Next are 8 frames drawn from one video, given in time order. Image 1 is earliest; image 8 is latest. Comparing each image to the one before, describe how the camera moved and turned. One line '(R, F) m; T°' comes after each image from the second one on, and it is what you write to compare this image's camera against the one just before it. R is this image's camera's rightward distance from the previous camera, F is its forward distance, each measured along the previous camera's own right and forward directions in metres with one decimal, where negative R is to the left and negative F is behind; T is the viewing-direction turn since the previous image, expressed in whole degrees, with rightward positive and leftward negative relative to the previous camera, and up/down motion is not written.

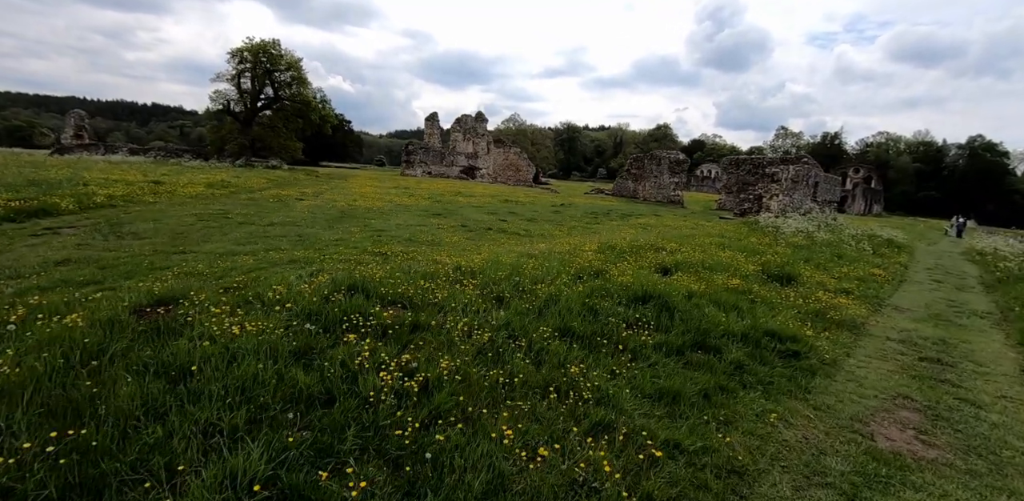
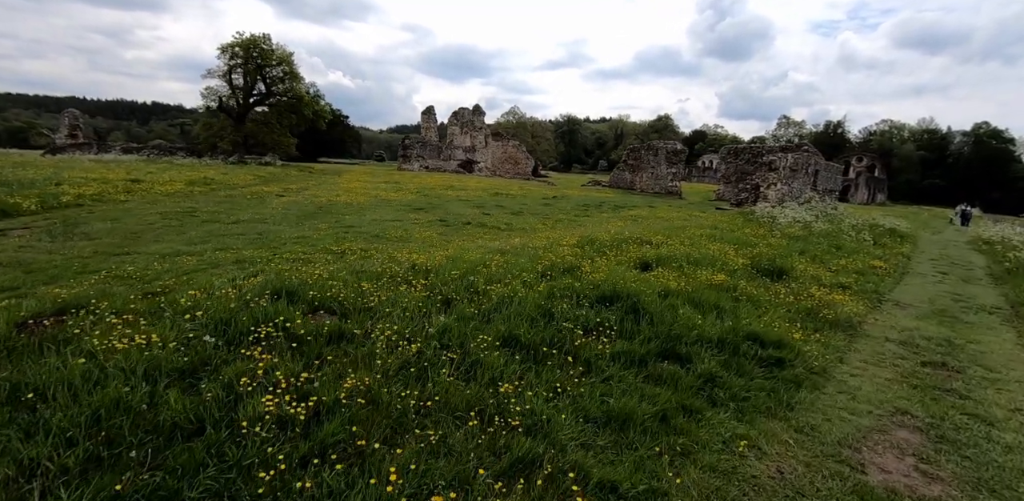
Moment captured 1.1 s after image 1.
(+0.7, +0.8) m; 0°
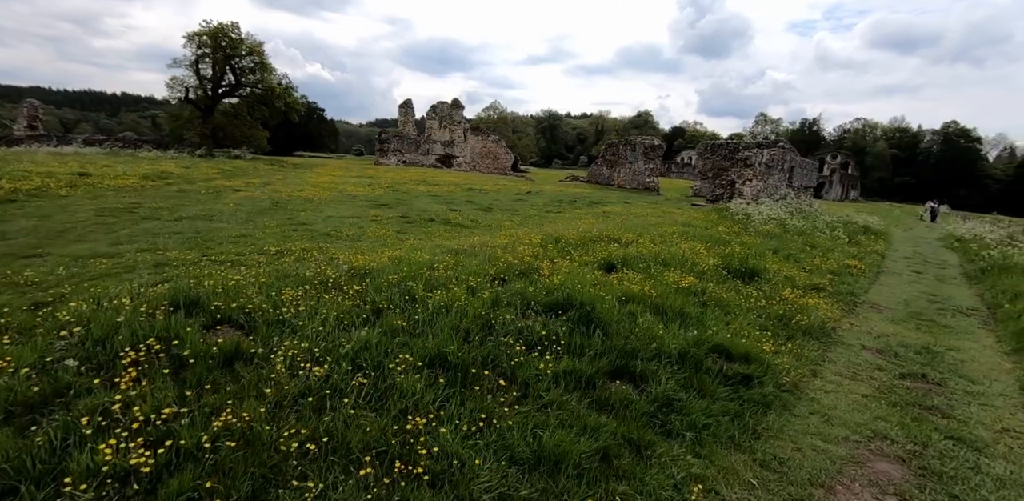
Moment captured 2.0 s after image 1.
(+0.5, +0.7) m; +2°
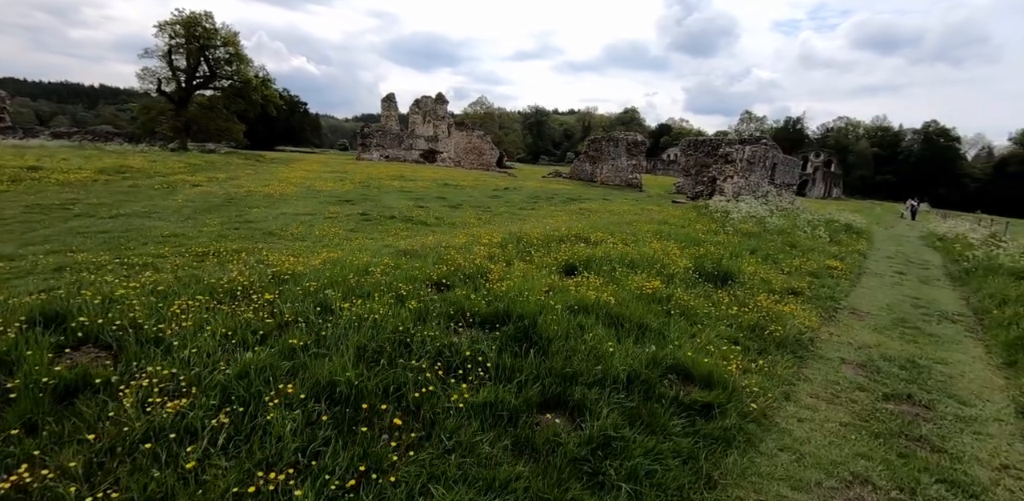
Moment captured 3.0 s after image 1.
(+0.6, +0.8) m; +1°
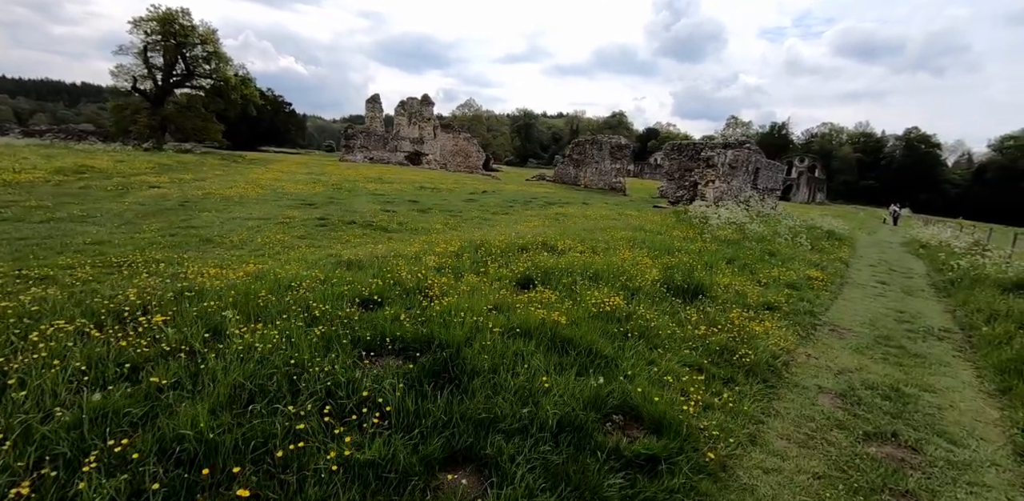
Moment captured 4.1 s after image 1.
(+0.6, +0.7) m; +1°
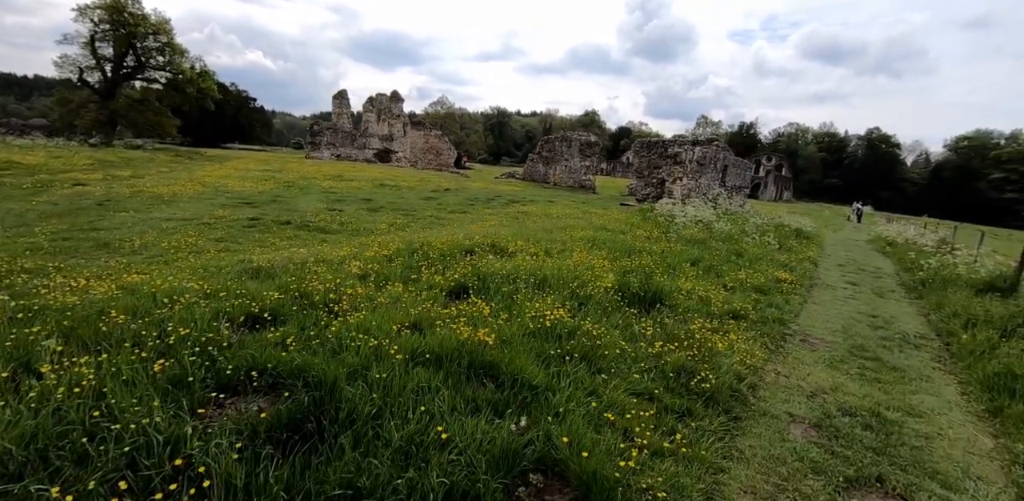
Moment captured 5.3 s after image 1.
(+0.6, +0.9) m; +3°
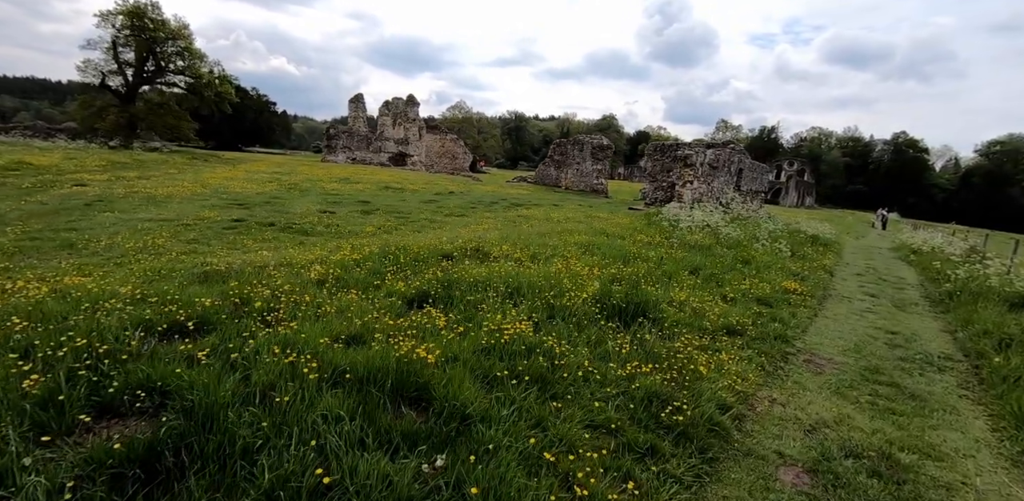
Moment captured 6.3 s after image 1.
(+0.6, +0.6) m; -2°
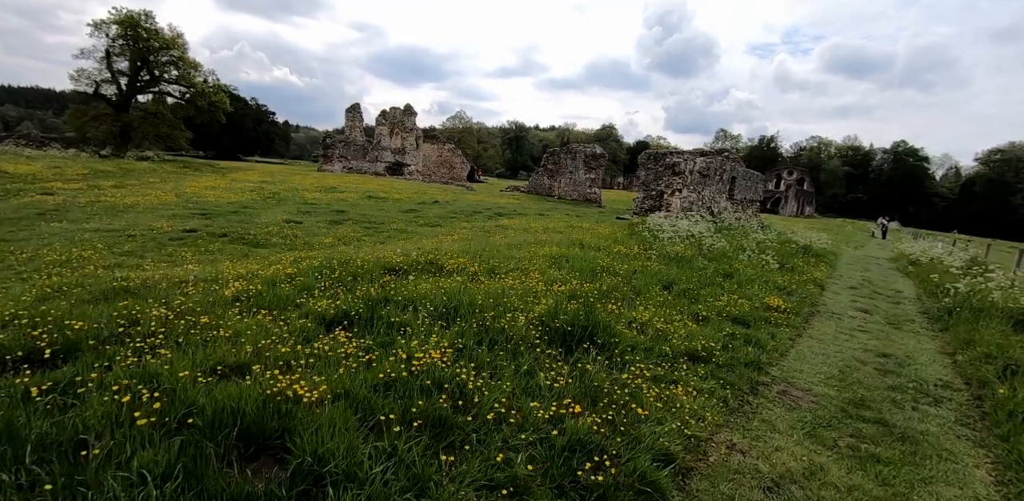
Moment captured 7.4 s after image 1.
(+0.7, +0.7) m; 0°
